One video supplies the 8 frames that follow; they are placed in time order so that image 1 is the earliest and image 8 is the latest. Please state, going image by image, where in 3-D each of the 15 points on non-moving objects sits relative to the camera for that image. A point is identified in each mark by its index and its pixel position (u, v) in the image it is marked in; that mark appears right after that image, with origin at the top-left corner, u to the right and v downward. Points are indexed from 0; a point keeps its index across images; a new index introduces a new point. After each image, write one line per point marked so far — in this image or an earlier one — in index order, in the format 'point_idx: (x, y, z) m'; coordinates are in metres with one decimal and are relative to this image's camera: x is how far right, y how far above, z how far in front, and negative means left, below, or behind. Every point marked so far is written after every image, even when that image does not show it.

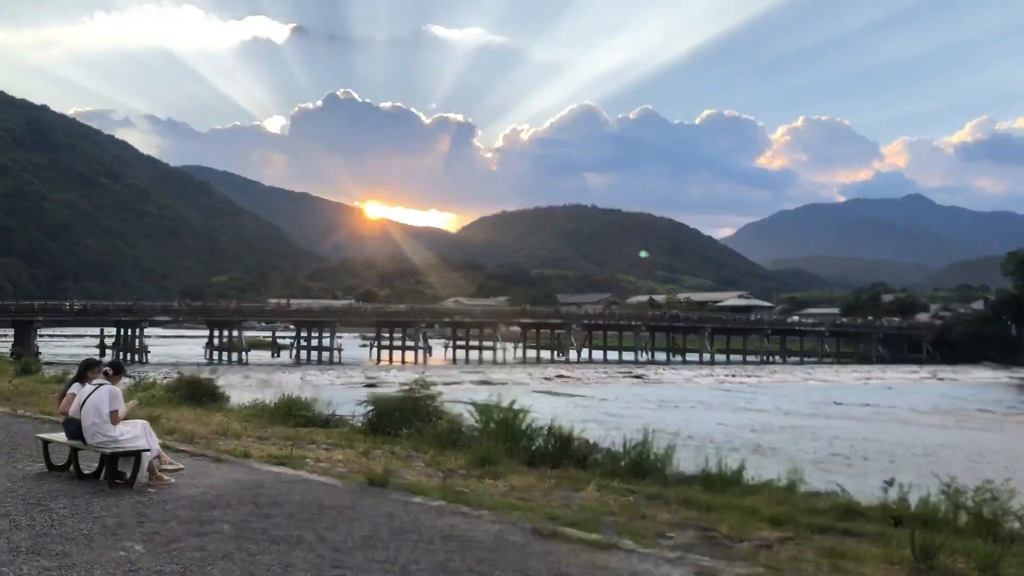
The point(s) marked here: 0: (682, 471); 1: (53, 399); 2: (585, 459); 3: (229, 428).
0: (+1.7, -1.8, +9.4) m
1: (-6.7, -1.6, +14.3) m
2: (+0.7, -1.8, +9.8) m
3: (-3.3, -1.6, +11.2) m
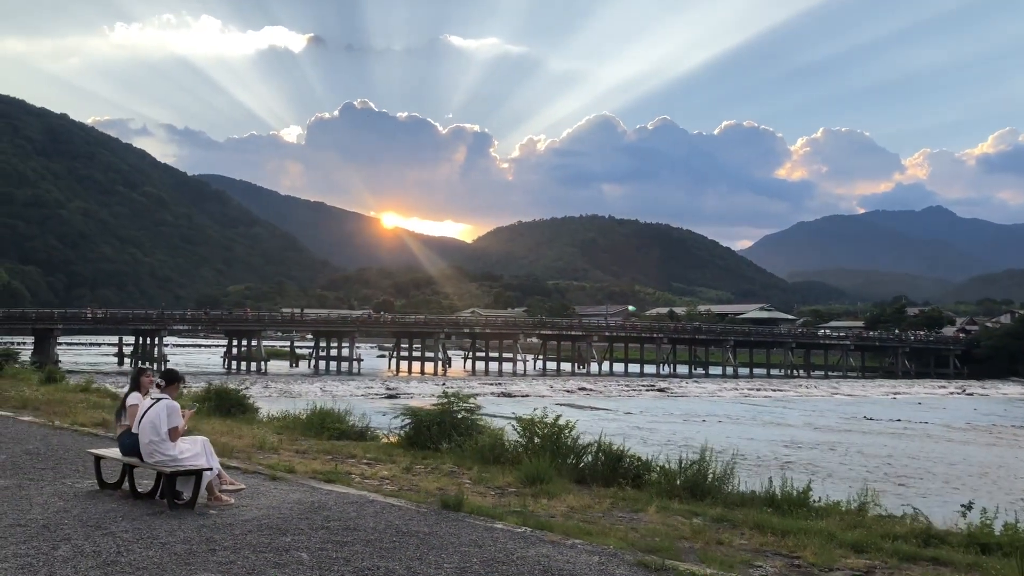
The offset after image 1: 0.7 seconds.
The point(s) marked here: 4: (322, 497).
0: (+2.1, -1.9, +9.0) m
1: (-6.2, -1.8, +14.0) m
2: (+1.2, -1.9, +9.4) m
3: (-2.8, -1.7, +10.9) m
4: (-1.0, -1.1, +5.1) m
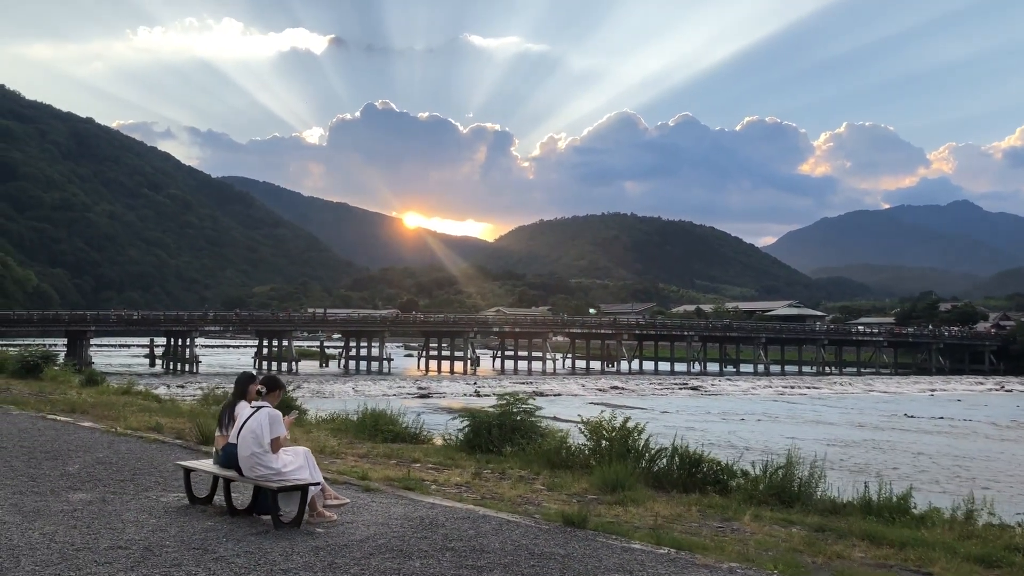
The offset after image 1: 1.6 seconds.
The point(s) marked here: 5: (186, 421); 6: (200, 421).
0: (+2.8, -1.8, +8.5) m
1: (-5.4, -1.8, +13.8) m
2: (+1.9, -1.8, +9.0) m
3: (-2.1, -1.7, +10.5) m
4: (-0.4, -1.1, +4.8) m
5: (-4.3, -1.8, +12.7) m
6: (-4.0, -1.8, +12.6) m
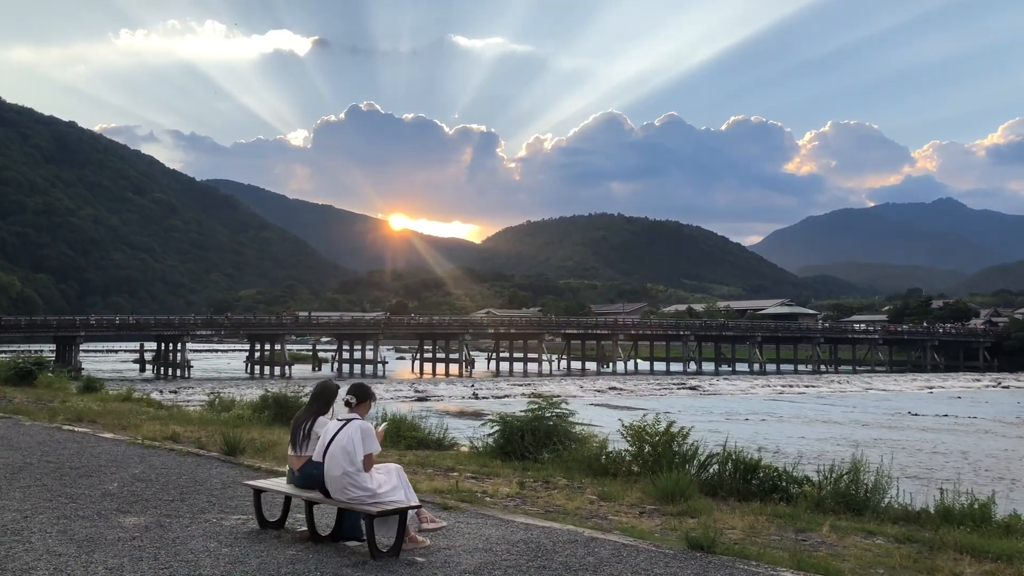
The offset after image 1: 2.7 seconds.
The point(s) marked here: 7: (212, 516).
0: (+3.3, -1.8, +8.1) m
1: (-5.0, -1.8, +13.2) m
2: (+2.3, -1.8, +8.5) m
3: (-1.7, -1.7, +10.0) m
4: (+0.1, -1.1, +4.3) m
5: (-3.9, -1.8, +12.1) m
6: (-3.6, -1.8, +12.1) m
7: (-1.4, -1.1, +4.6) m
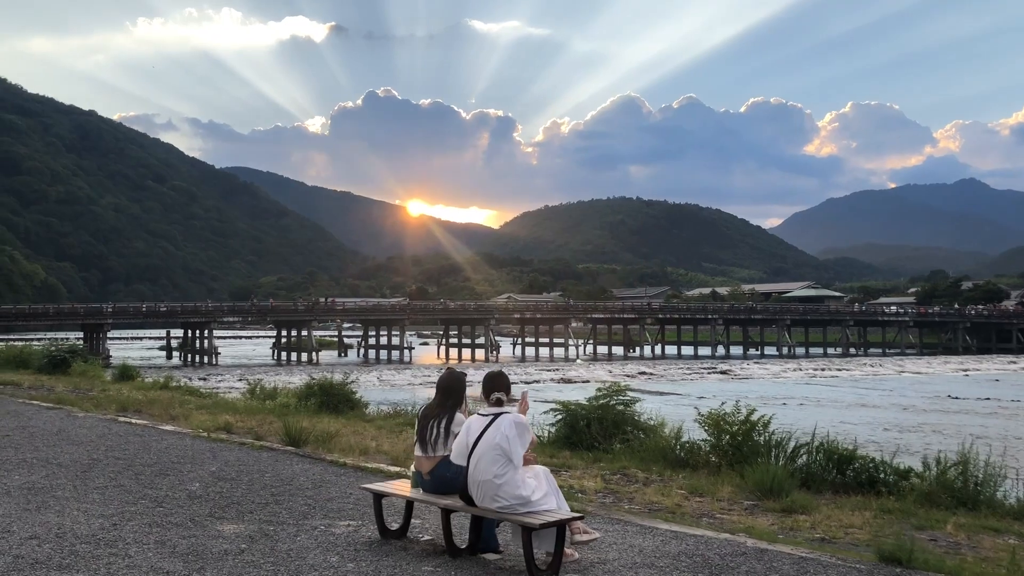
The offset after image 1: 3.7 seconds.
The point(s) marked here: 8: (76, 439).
0: (+3.9, -1.6, +7.5) m
1: (-4.2, -1.6, +12.8) m
2: (+3.0, -1.6, +8.0) m
3: (-1.0, -1.6, +9.6) m
4: (+0.7, -1.0, +3.8) m
5: (-3.2, -1.6, +11.7) m
6: (-2.9, -1.6, +11.7) m
7: (-0.8, -1.0, +4.1) m
8: (-3.1, -1.1, +6.9) m
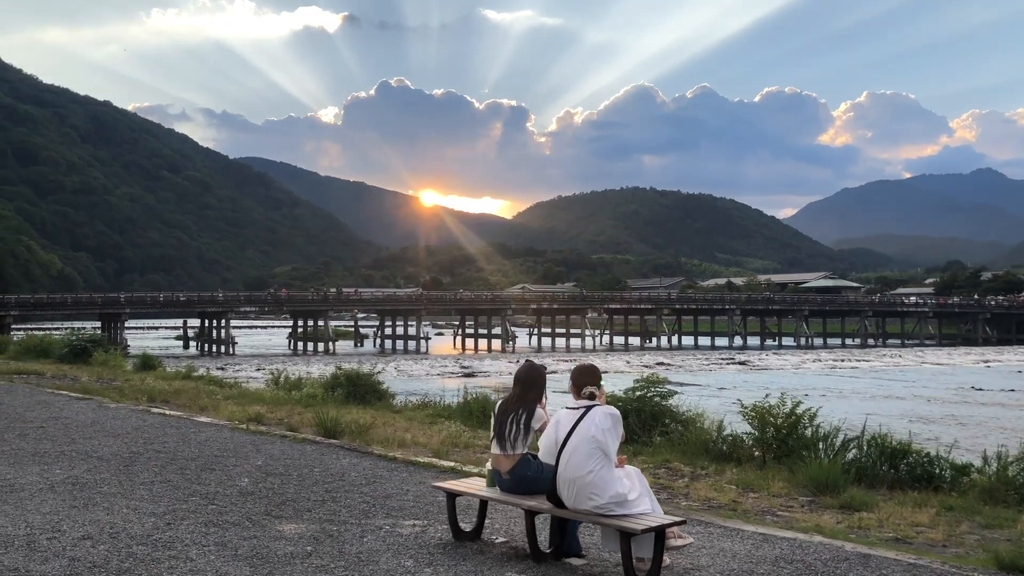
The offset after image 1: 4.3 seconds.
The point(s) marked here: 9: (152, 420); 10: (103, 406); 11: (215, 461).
0: (+4.3, -1.5, +7.2) m
1: (-3.8, -1.5, +12.6) m
2: (+3.4, -1.5, +7.7) m
3: (-0.6, -1.4, +9.4) m
4: (+1.0, -0.9, +3.5) m
5: (-2.8, -1.5, +11.5) m
6: (-2.5, -1.5, +11.5) m
7: (-0.5, -1.0, +3.9) m
8: (-2.8, -1.0, +6.7) m
9: (-2.8, -1.0, +7.6) m
10: (-3.7, -1.1, +8.8) m
11: (-1.7, -1.0, +5.4) m
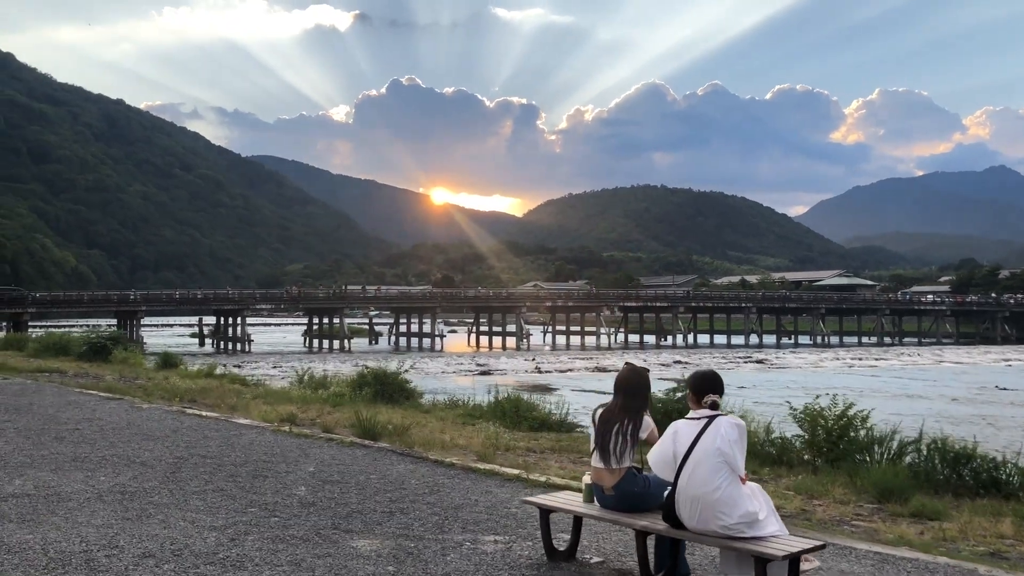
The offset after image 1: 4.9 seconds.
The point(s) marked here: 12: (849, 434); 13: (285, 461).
0: (+4.6, -1.5, +6.9) m
1: (-3.4, -1.4, +12.4) m
2: (+3.8, -1.5, +7.4) m
3: (-0.2, -1.4, +9.1) m
4: (+1.3, -0.9, +3.2) m
5: (-2.3, -1.4, +11.3) m
6: (-2.1, -1.4, +11.2) m
7: (-0.2, -0.9, +3.6) m
8: (-2.4, -1.0, +6.5) m
9: (-2.5, -1.0, +7.3) m
10: (-3.4, -1.1, +8.6) m
11: (-1.3, -1.0, +5.2) m
12: (+3.0, -1.3, +8.6) m
13: (-1.3, -1.0, +5.3) m
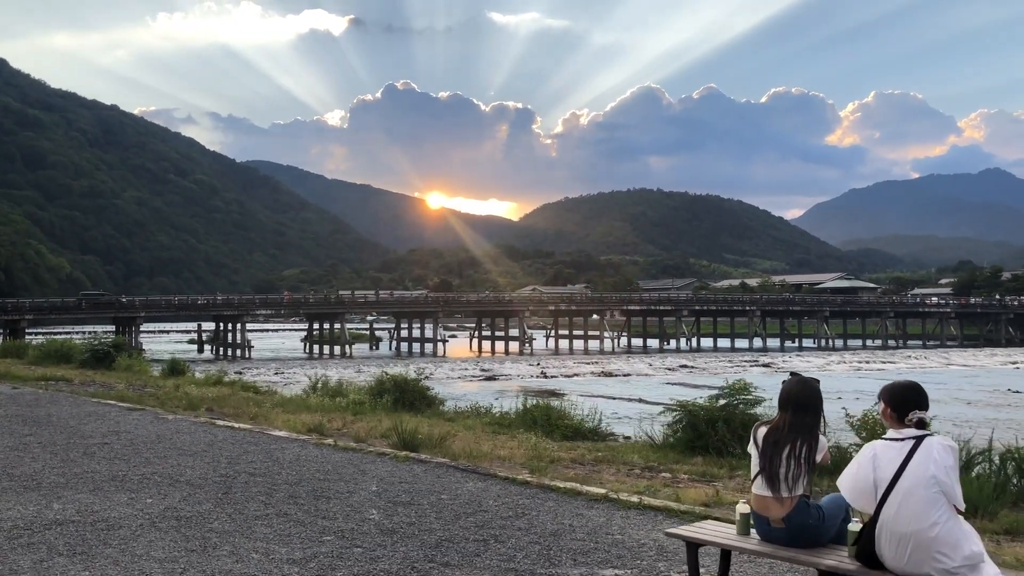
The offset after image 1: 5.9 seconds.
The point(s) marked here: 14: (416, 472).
0: (+5.0, -1.5, +6.5) m
1: (-3.0, -1.5, +11.9) m
2: (+4.1, -1.5, +7.0) m
3: (+0.2, -1.4, +8.6) m
4: (+1.7, -0.9, +2.8) m
5: (-2.0, -1.5, +10.8) m
6: (-1.7, -1.5, +10.8) m
7: (+0.2, -0.9, +3.2) m
8: (-2.0, -1.0, +6.0) m
9: (-2.1, -1.0, +6.9) m
10: (-3.0, -1.1, +8.1) m
11: (-0.9, -1.0, +4.7) m
12: (+3.4, -1.3, +8.2) m
13: (-0.9, -1.0, +4.9) m
14: (-0.5, -1.0, +5.2) m
